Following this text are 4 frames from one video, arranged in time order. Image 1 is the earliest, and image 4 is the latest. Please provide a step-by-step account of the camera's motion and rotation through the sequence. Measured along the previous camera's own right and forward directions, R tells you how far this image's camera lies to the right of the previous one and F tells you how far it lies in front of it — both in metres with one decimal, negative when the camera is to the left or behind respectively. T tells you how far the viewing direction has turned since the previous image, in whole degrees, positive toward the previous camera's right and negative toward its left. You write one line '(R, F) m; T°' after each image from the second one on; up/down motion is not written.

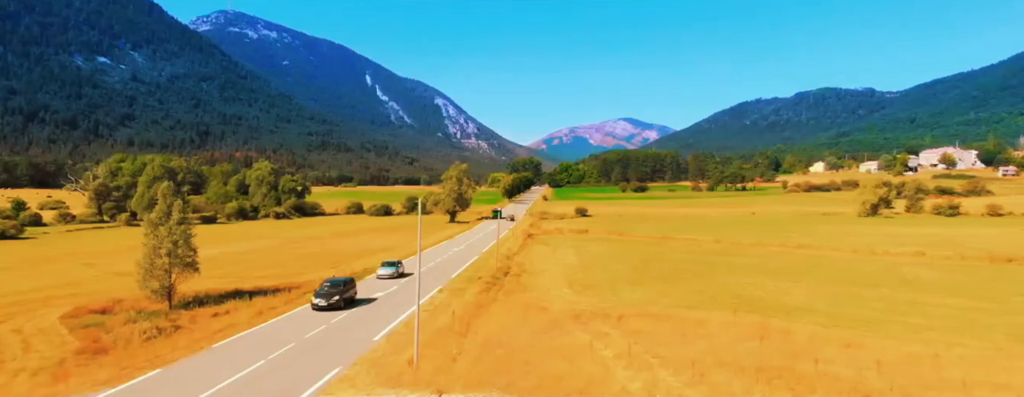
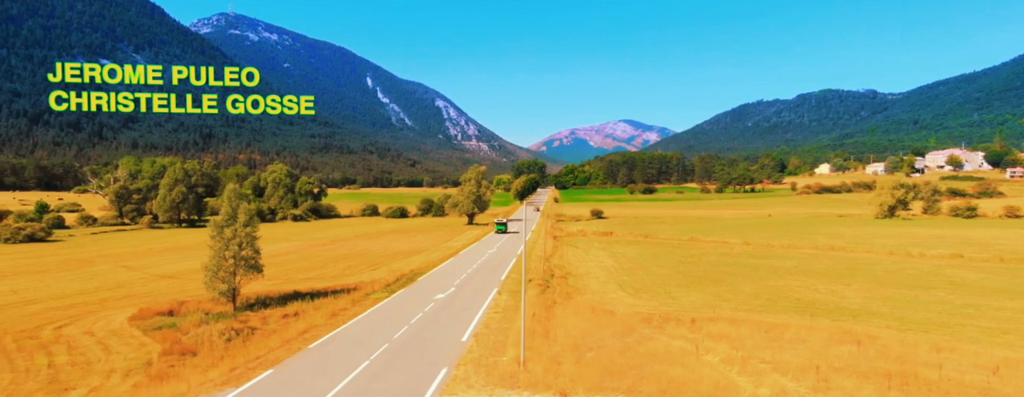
(-2.4, 0.0) m; -1°
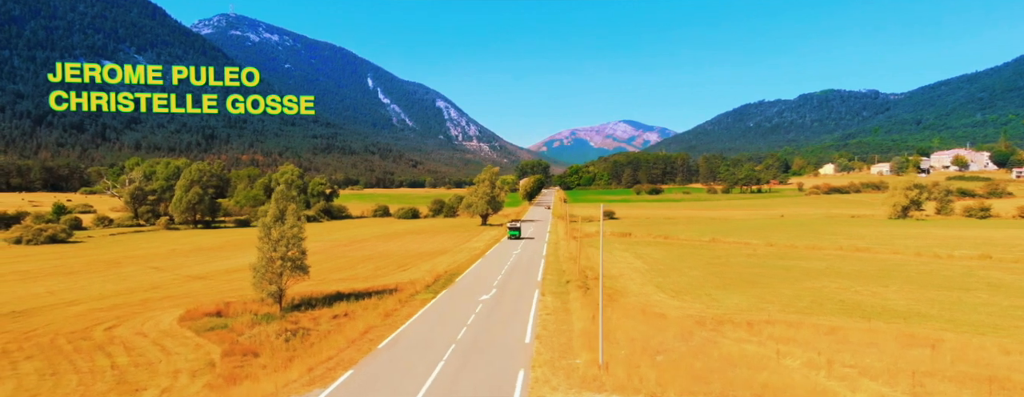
(-1.7, 0.0) m; -1°
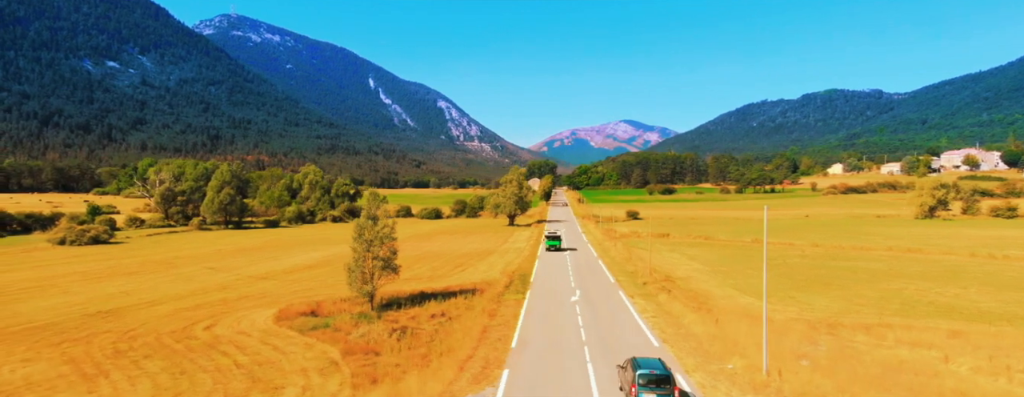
(-3.5, 0.0) m; -2°
